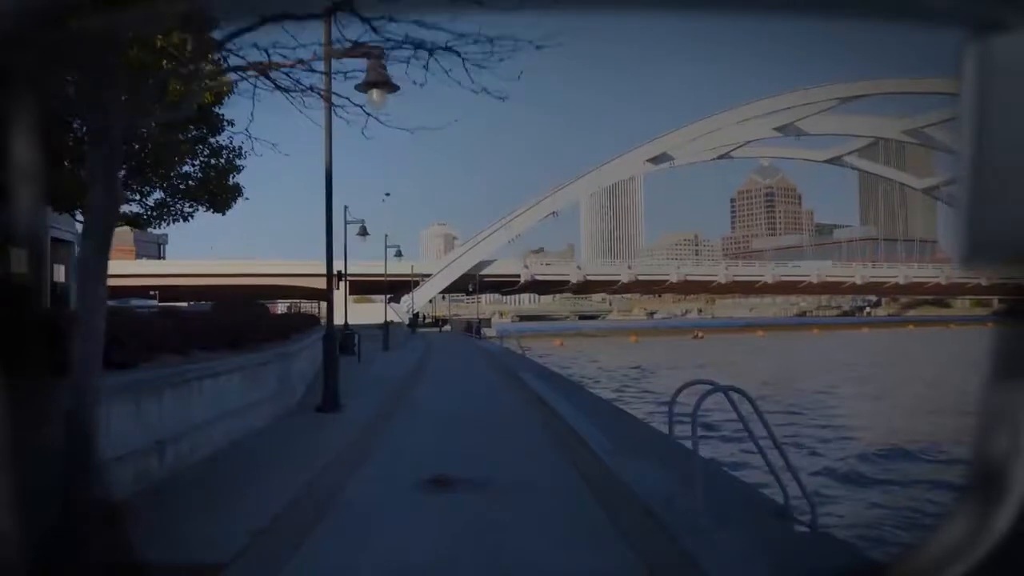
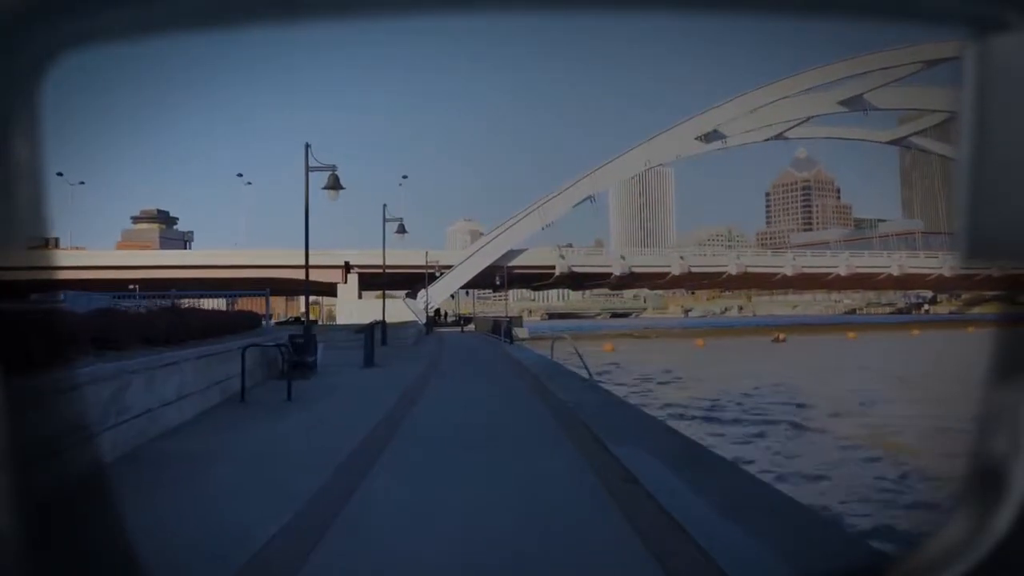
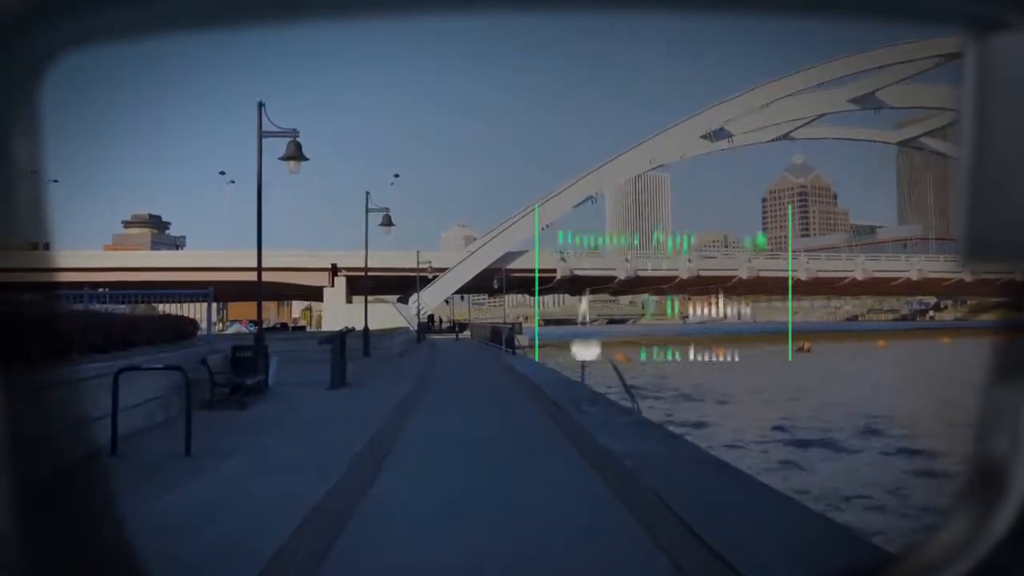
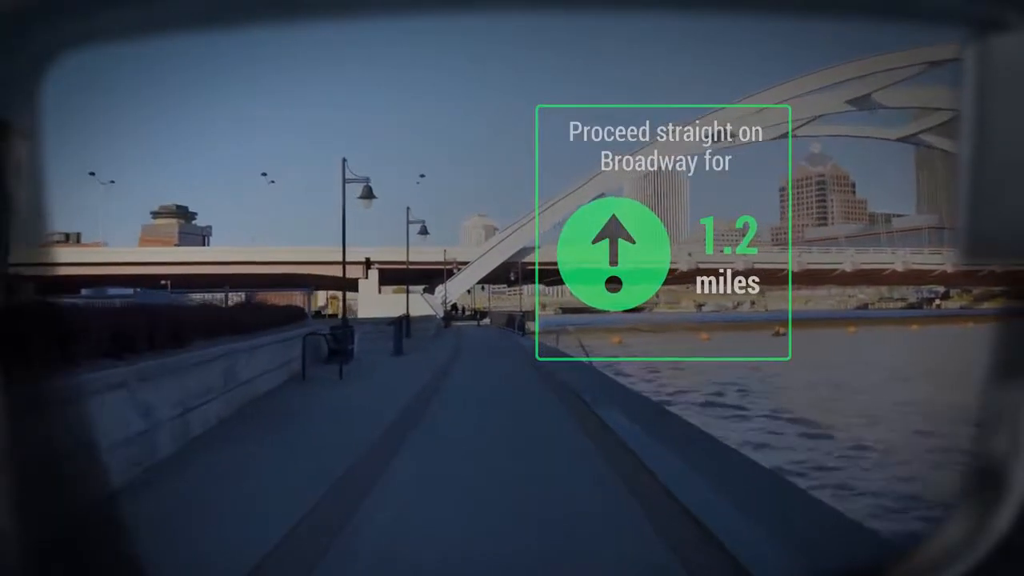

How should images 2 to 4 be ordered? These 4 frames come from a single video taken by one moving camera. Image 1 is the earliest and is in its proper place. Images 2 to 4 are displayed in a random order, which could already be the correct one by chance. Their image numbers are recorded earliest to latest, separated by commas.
4, 2, 3
